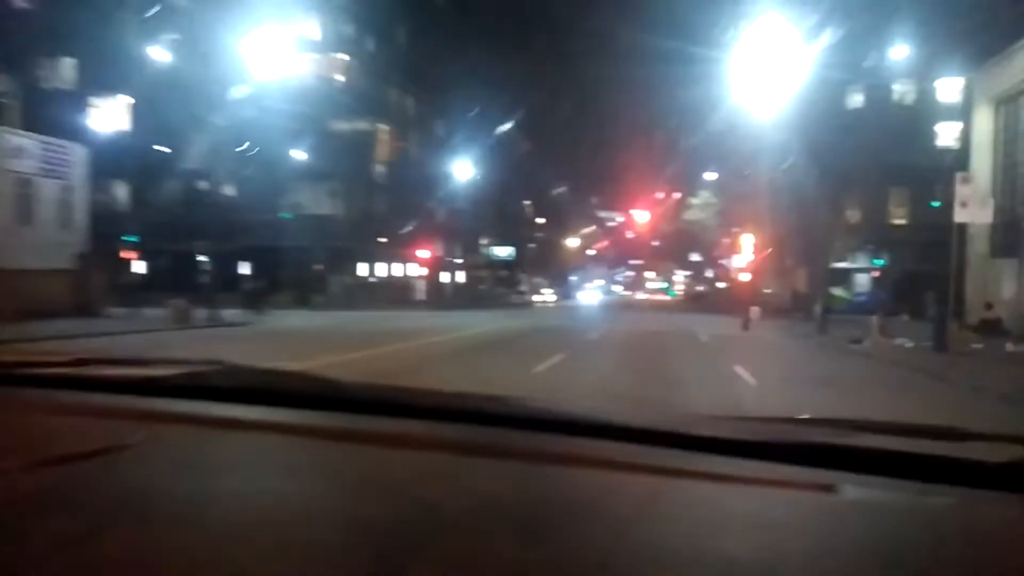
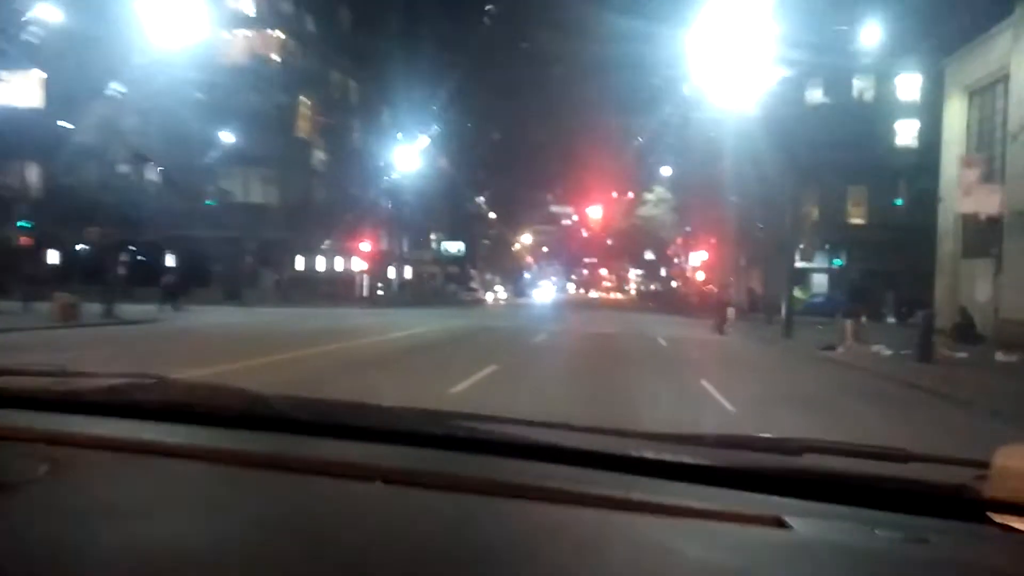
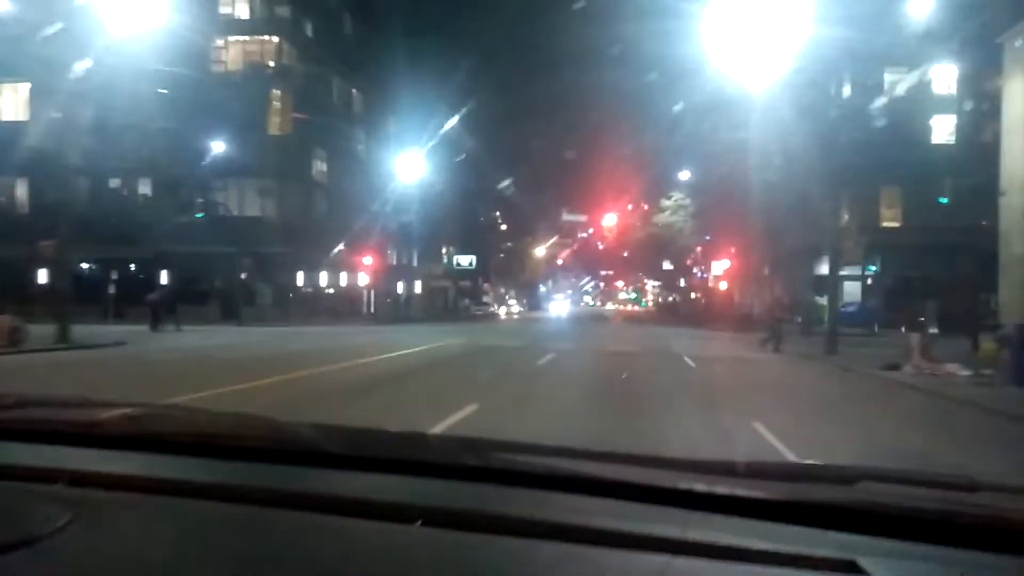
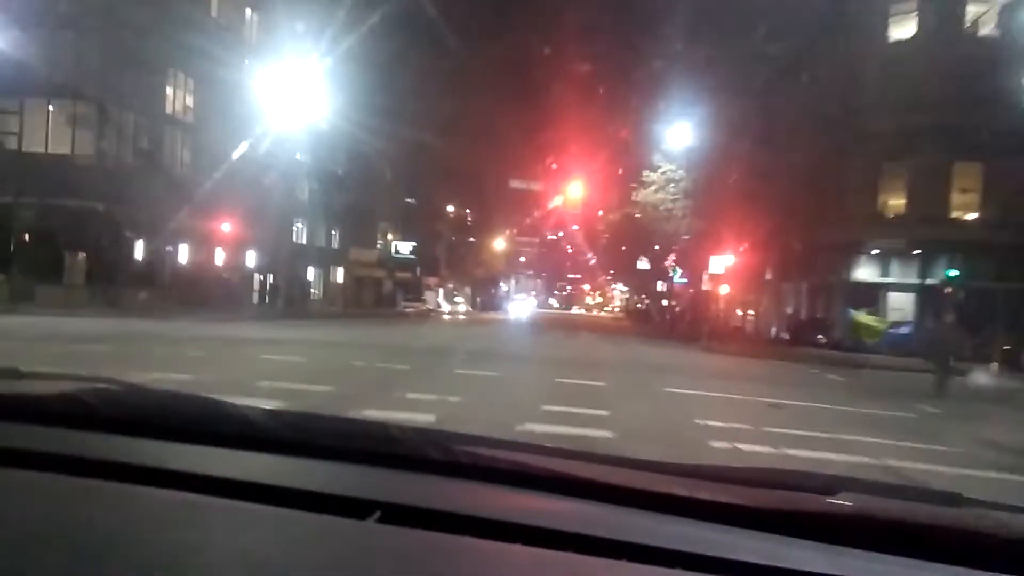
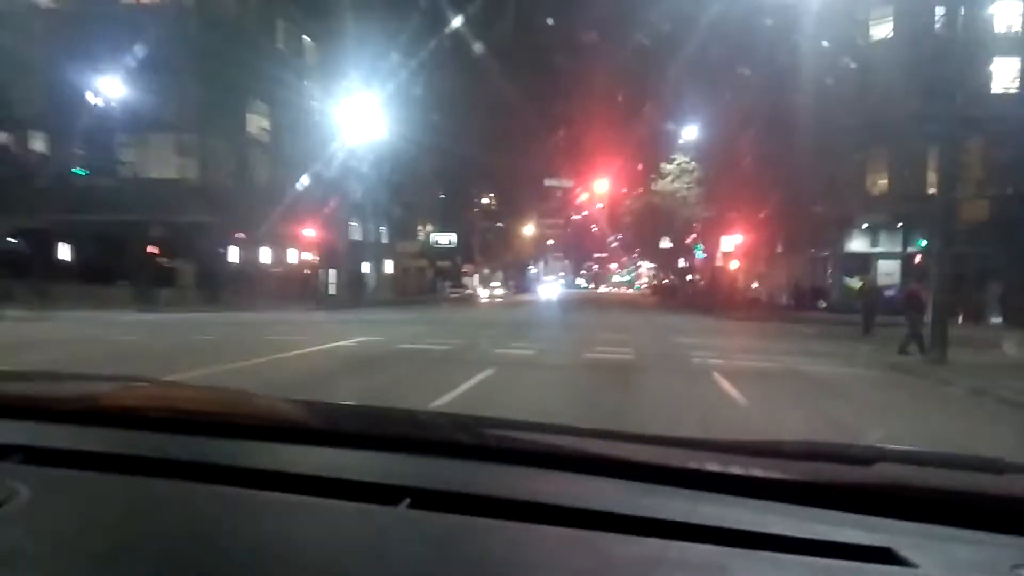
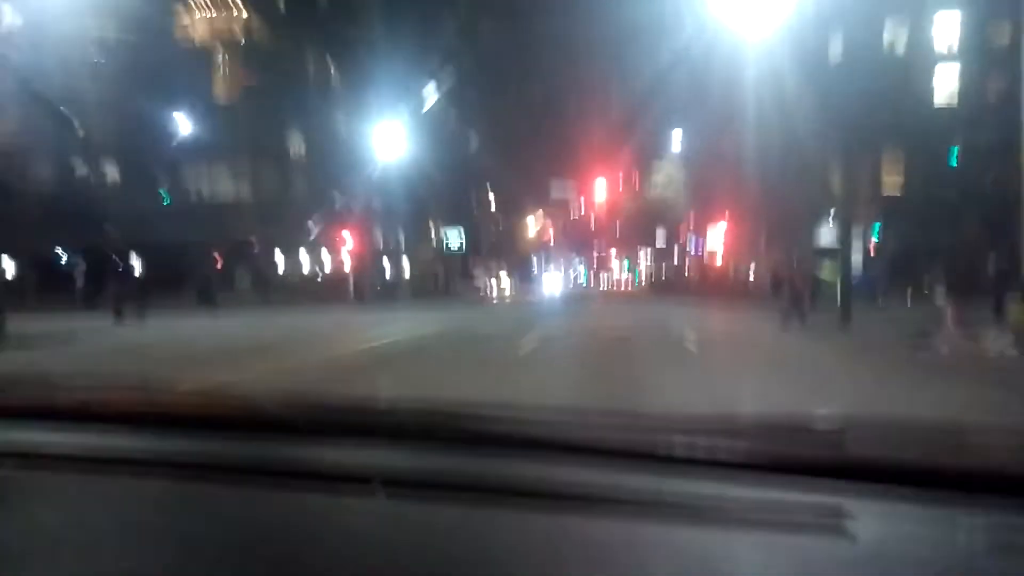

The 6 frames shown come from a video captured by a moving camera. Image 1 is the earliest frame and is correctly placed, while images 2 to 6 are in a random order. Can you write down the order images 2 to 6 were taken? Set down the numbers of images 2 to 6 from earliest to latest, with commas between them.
2, 3, 6, 5, 4
